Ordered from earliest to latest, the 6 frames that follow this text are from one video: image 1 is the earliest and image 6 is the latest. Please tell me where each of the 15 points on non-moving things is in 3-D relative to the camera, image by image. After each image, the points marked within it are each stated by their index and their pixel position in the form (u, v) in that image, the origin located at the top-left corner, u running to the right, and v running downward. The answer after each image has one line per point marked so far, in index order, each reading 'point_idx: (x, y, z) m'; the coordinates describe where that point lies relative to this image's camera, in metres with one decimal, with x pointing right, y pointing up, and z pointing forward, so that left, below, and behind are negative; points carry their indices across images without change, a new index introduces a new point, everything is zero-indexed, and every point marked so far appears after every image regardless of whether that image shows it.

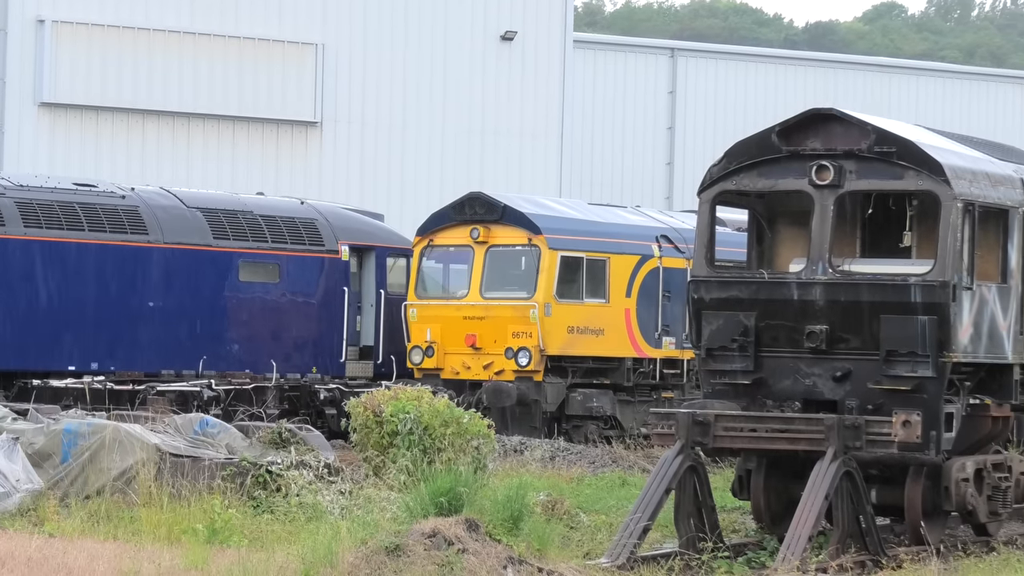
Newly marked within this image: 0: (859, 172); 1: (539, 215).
0: (+2.2, +0.7, +10.3) m
1: (+0.1, +0.8, +18.5) m
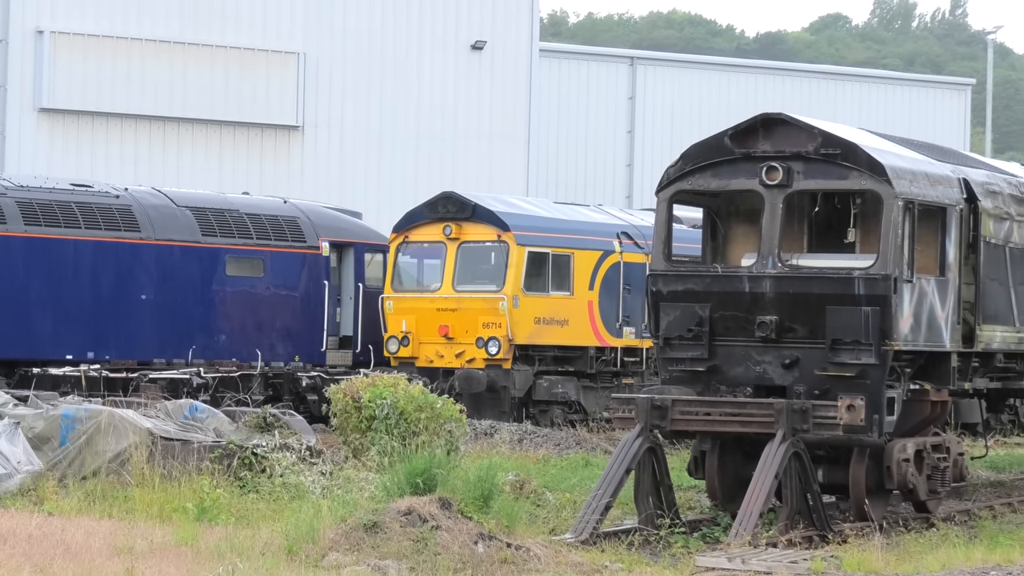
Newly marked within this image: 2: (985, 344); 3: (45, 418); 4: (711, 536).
0: (+2.0, +0.8, +11.1) m
1: (-0.1, +0.8, +19.2) m
2: (+3.4, -0.4, +11.7) m
3: (-3.6, -1.0, +12.5) m
4: (+1.4, -1.7, +11.4) m
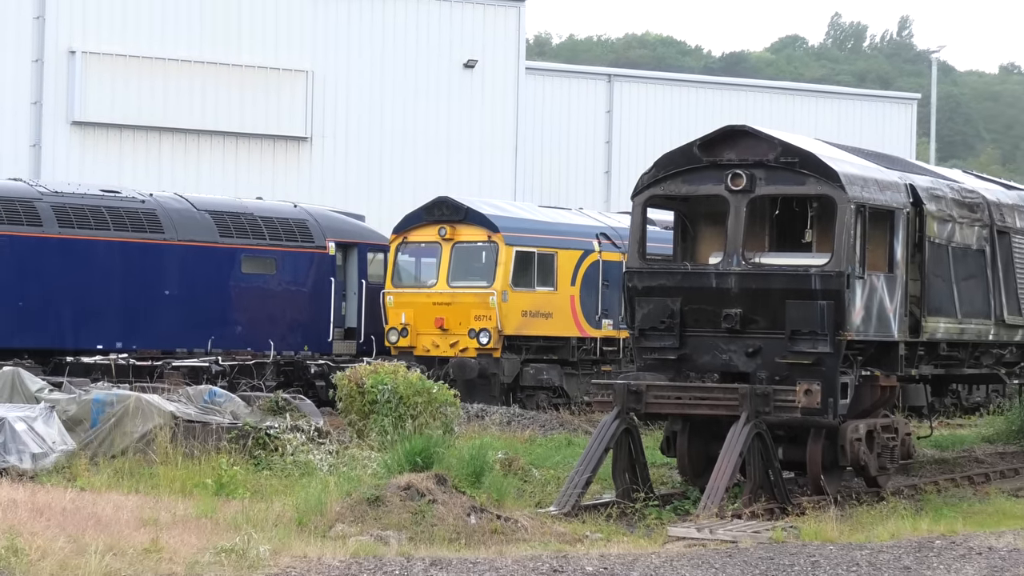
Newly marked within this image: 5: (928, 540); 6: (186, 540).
0: (+1.9, +0.8, +12.2) m
1: (-0.2, +0.9, +20.4) m
2: (+3.3, -0.4, +12.9) m
3: (-3.7, -1.0, +13.6) m
4: (+1.3, -1.7, +12.6) m
5: (+3.0, -1.8, +11.7) m
6: (-2.2, -1.7, +10.8) m
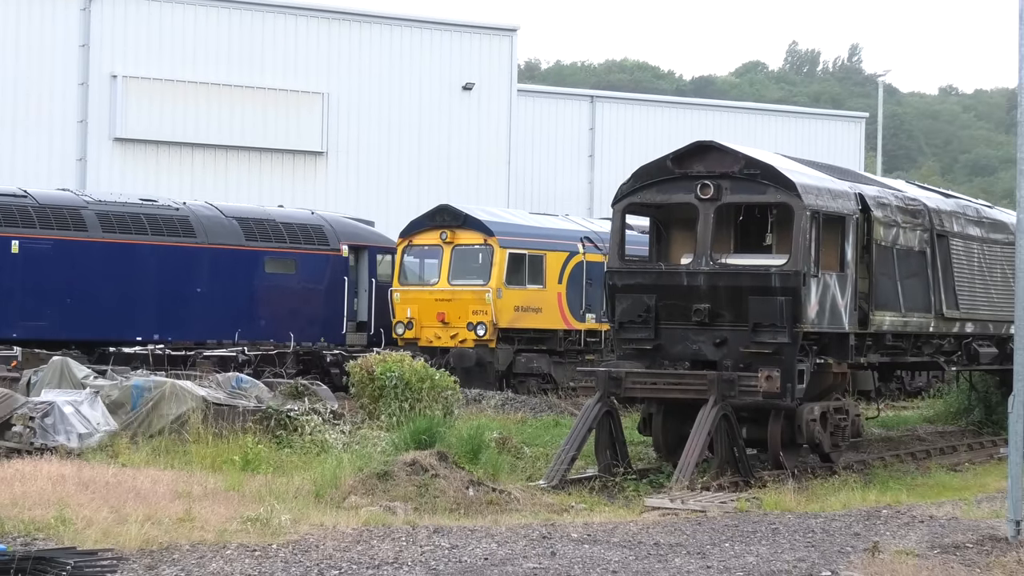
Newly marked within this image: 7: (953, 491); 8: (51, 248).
0: (+1.9, +0.8, +13.8) m
1: (-0.2, +0.9, +22.0) m
2: (+3.3, -0.3, +14.4) m
3: (-3.7, -0.9, +15.2) m
4: (+1.3, -1.7, +14.2) m
5: (+3.0, -1.8, +13.3) m
6: (-2.2, -1.7, +12.3) m
7: (+3.8, -1.7, +13.9) m
8: (-5.6, +0.5, +19.9) m
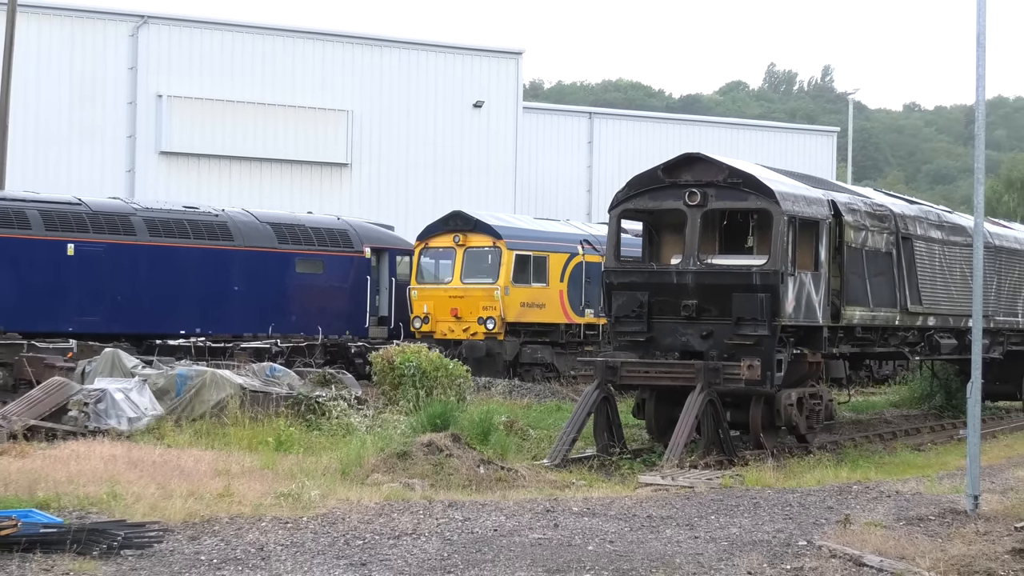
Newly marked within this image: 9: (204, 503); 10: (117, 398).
0: (+1.9, +0.9, +15.3) m
1: (-0.1, +1.0, +23.5) m
2: (+3.3, -0.3, +15.9) m
3: (-3.6, -0.9, +16.8) m
4: (+1.3, -1.7, +15.7) m
5: (+3.0, -1.8, +14.8) m
6: (-2.2, -1.7, +13.9) m
7: (+3.9, -1.7, +15.4) m
8: (-5.4, +0.5, +21.5) m
9: (-2.5, -1.7, +13.0) m
10: (-3.9, -1.1, +16.1) m
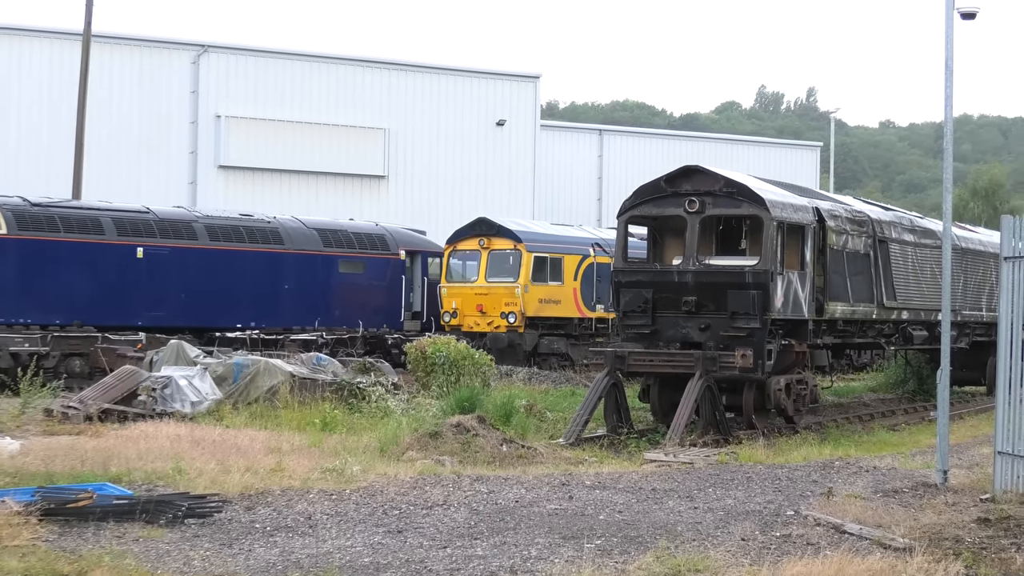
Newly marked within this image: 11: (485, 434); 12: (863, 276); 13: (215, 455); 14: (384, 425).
0: (+2.1, +0.9, +17.2) m
1: (+0.3, +1.0, +25.4) m
2: (+3.5, -0.3, +17.8) m
3: (-3.4, -0.9, +18.8) m
4: (+1.5, -1.6, +17.6) m
5: (+3.2, -1.8, +16.7) m
6: (-2.0, -1.7, +15.9) m
7: (+4.1, -1.7, +17.3) m
8: (-5.1, +0.5, +23.5) m
9: (-2.3, -1.7, +15.0) m
10: (-3.7, -1.1, +18.1) m
11: (-0.3, -1.5, +16.9) m
12: (+4.1, +0.2, +18.5) m
13: (-2.9, -1.6, +16.1) m
14: (-1.4, -1.5, +17.6) m
